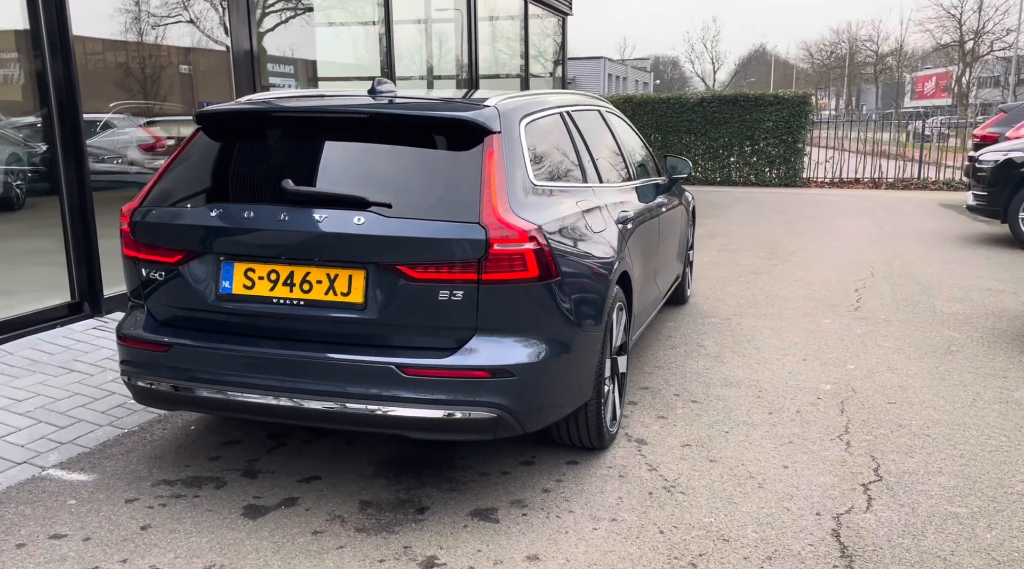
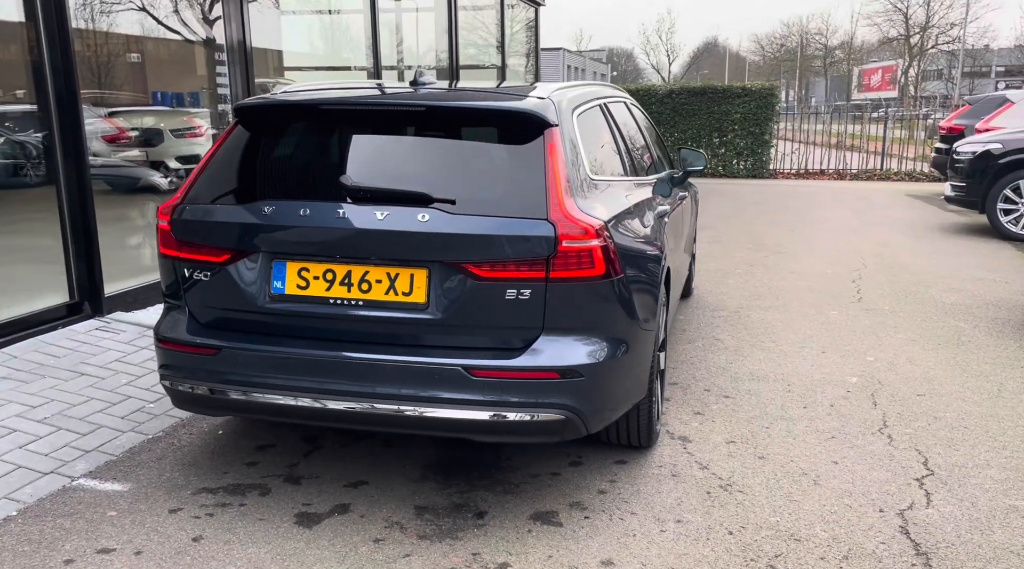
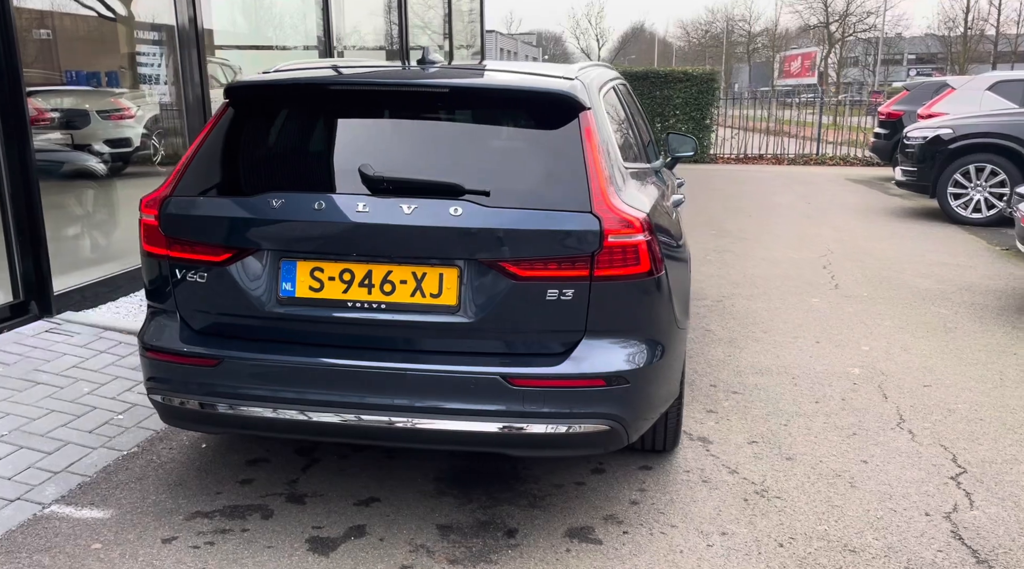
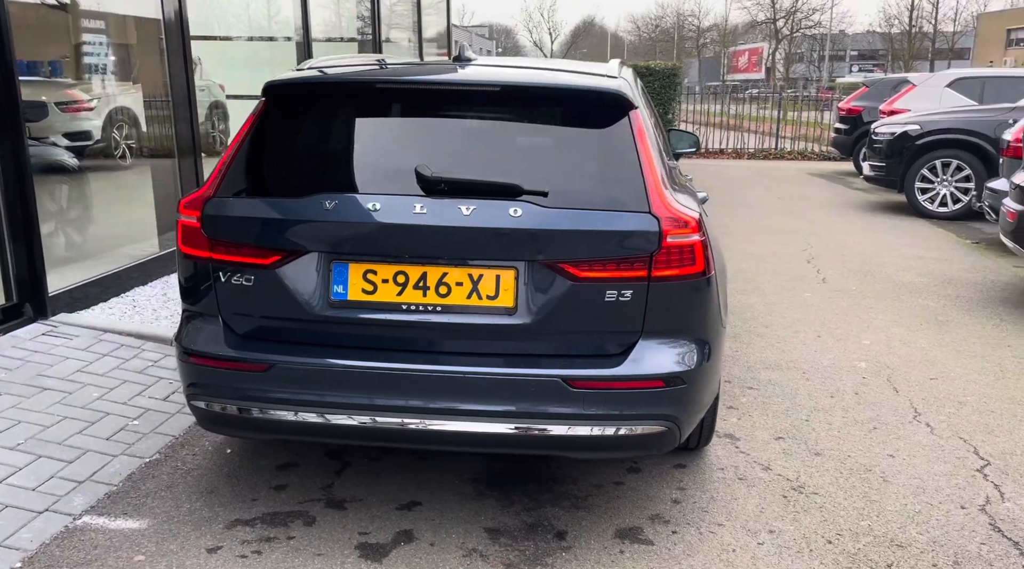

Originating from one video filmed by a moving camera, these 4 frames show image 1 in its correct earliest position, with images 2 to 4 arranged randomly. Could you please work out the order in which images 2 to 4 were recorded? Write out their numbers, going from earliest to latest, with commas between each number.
2, 3, 4
